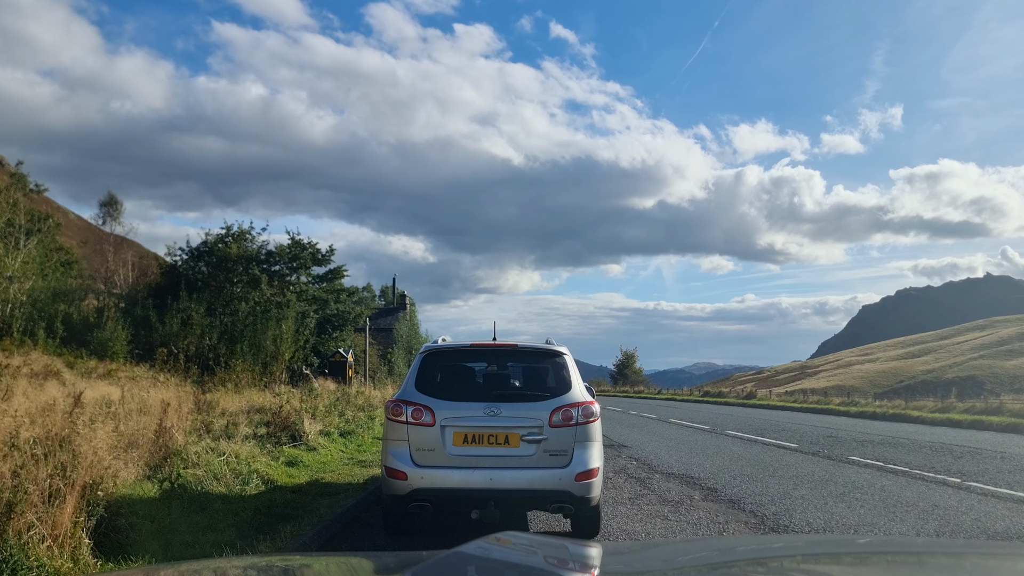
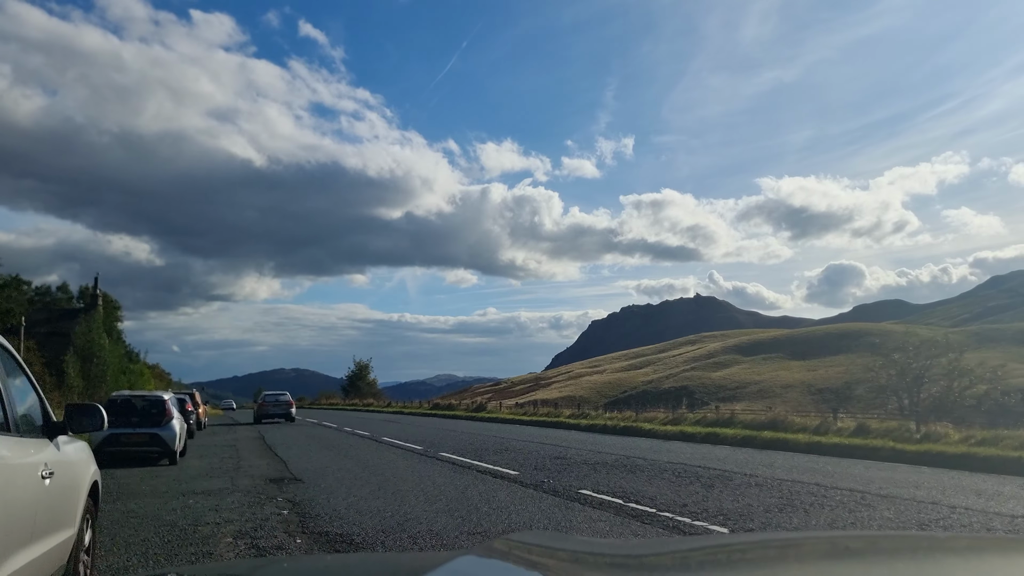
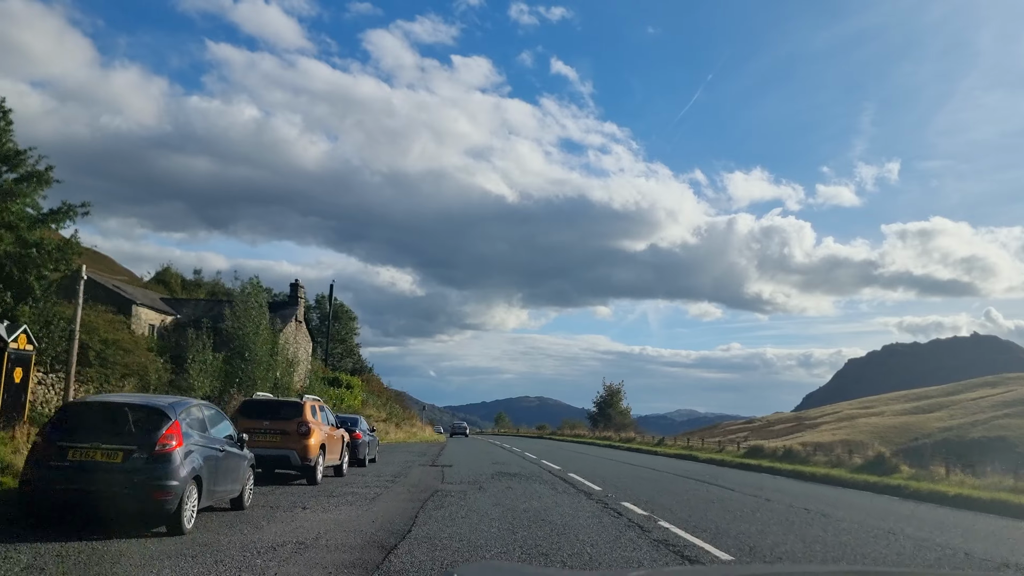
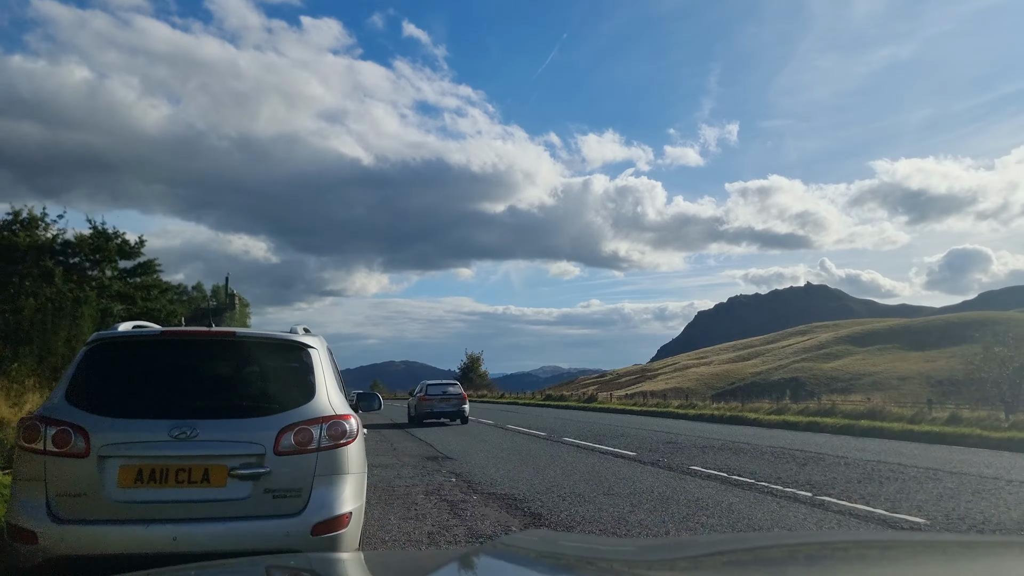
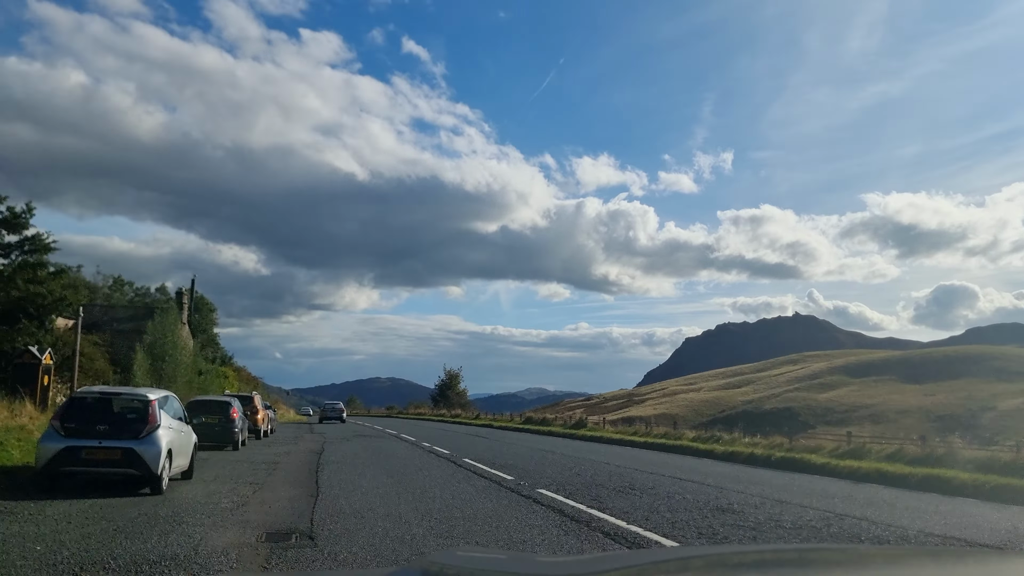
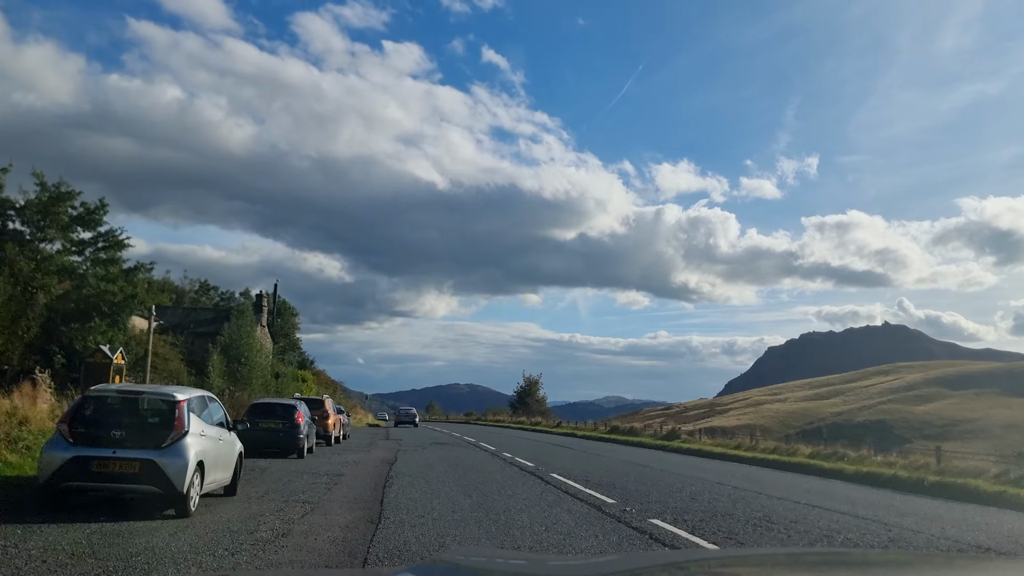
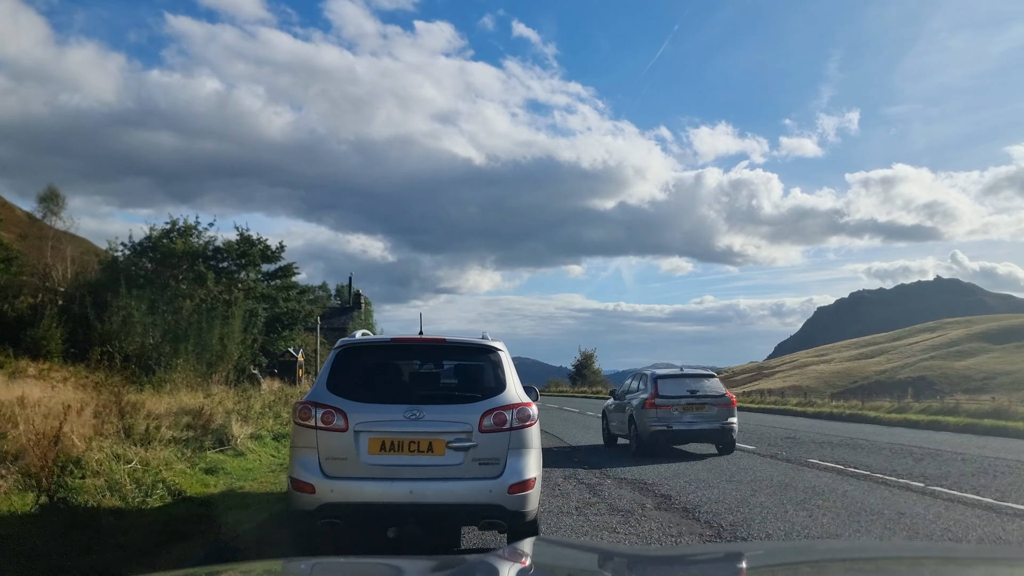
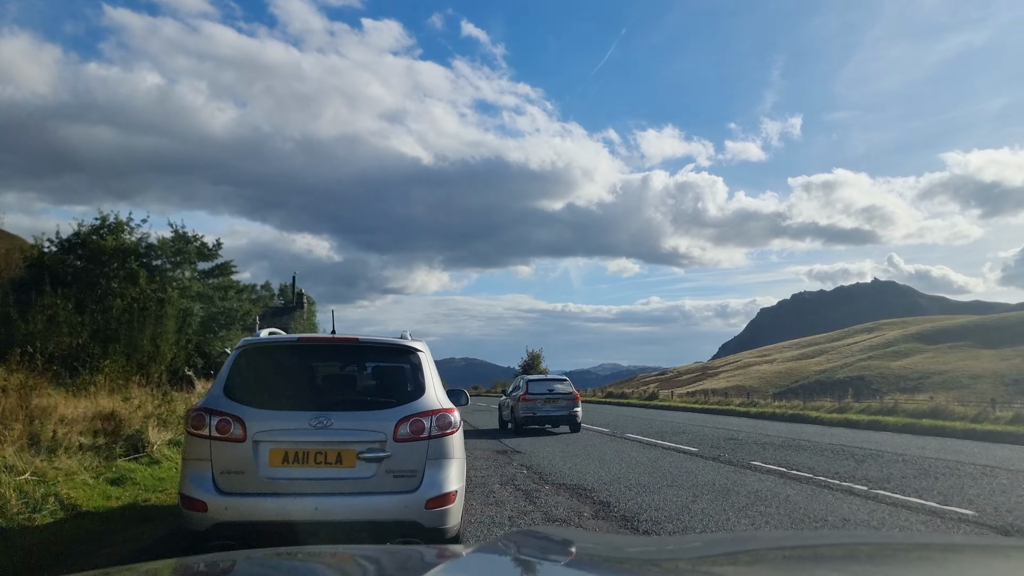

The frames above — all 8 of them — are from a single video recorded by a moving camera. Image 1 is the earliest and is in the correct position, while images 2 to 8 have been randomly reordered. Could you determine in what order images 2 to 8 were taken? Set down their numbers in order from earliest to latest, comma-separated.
7, 8, 4, 2, 5, 6, 3
